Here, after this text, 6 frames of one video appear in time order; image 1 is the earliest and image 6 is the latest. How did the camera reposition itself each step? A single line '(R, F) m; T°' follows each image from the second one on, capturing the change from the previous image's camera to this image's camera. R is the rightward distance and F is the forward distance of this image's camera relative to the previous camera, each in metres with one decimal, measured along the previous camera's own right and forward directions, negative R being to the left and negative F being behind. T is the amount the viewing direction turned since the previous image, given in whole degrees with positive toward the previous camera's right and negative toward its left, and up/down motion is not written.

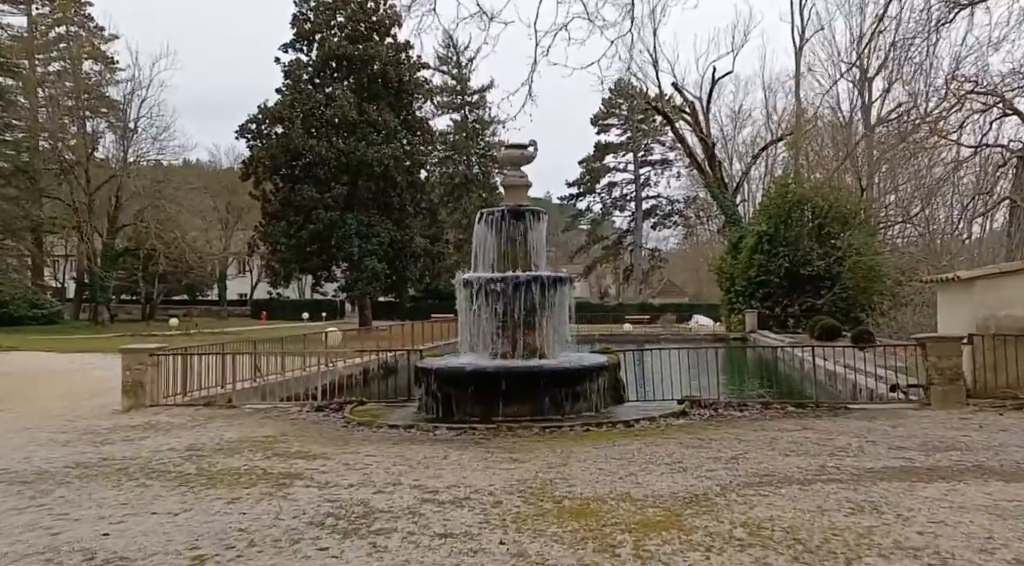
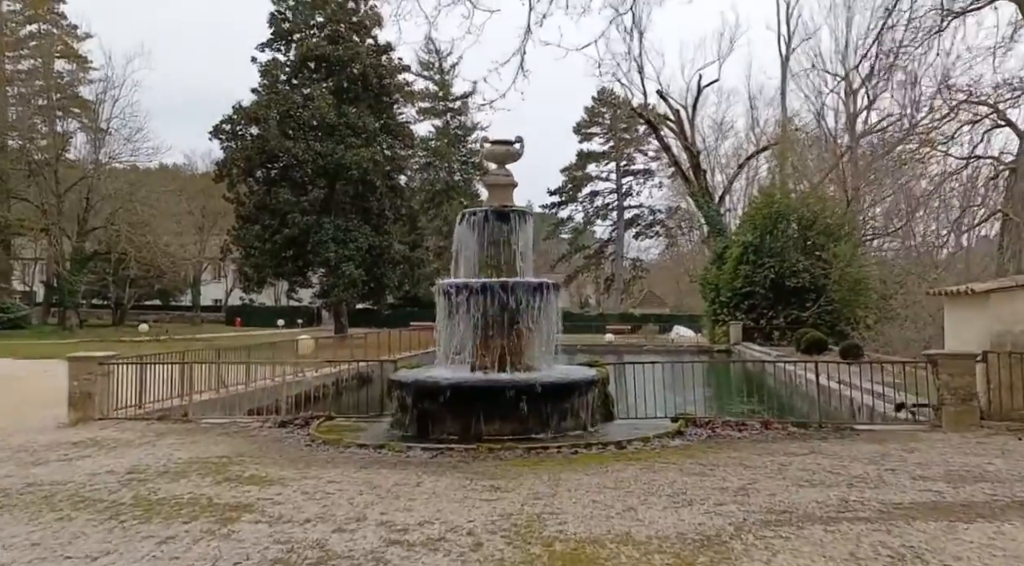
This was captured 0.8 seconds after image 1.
(0.0, +0.7) m; +2°
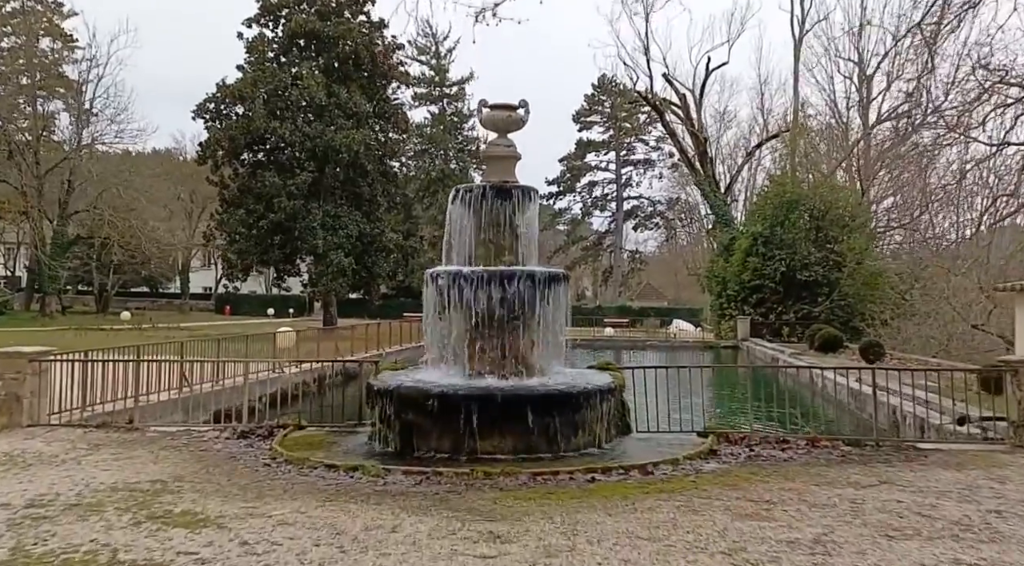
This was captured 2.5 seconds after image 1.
(-0.1, +1.3) m; 0°
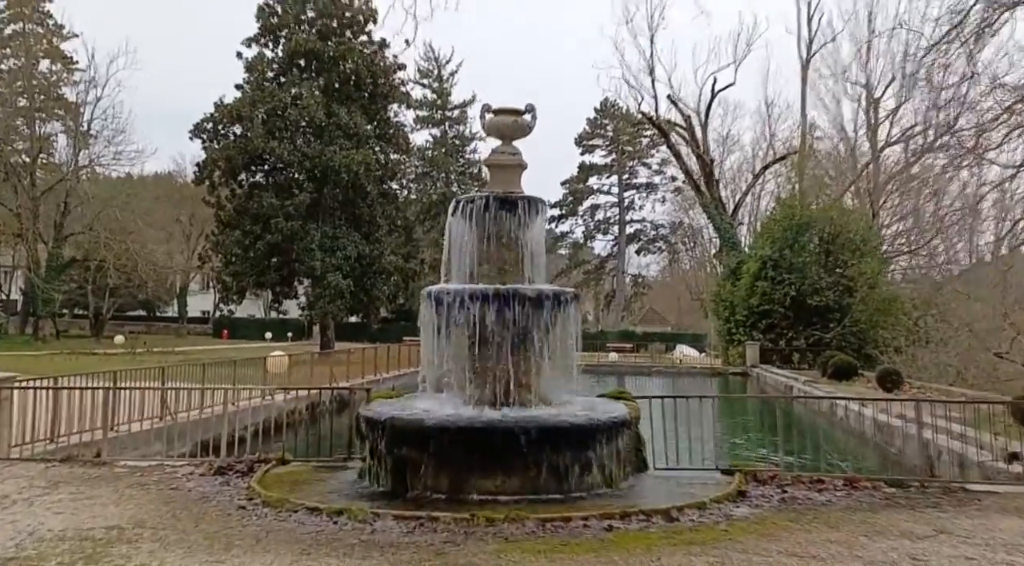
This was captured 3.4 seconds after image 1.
(0.0, +0.6) m; 0°
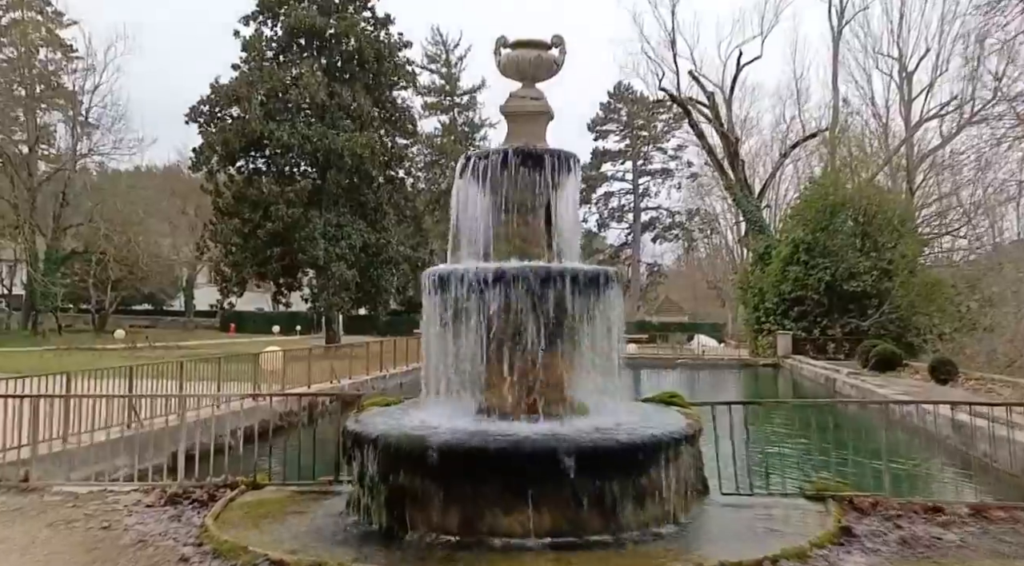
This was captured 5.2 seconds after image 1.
(-0.1, +1.4) m; -1°
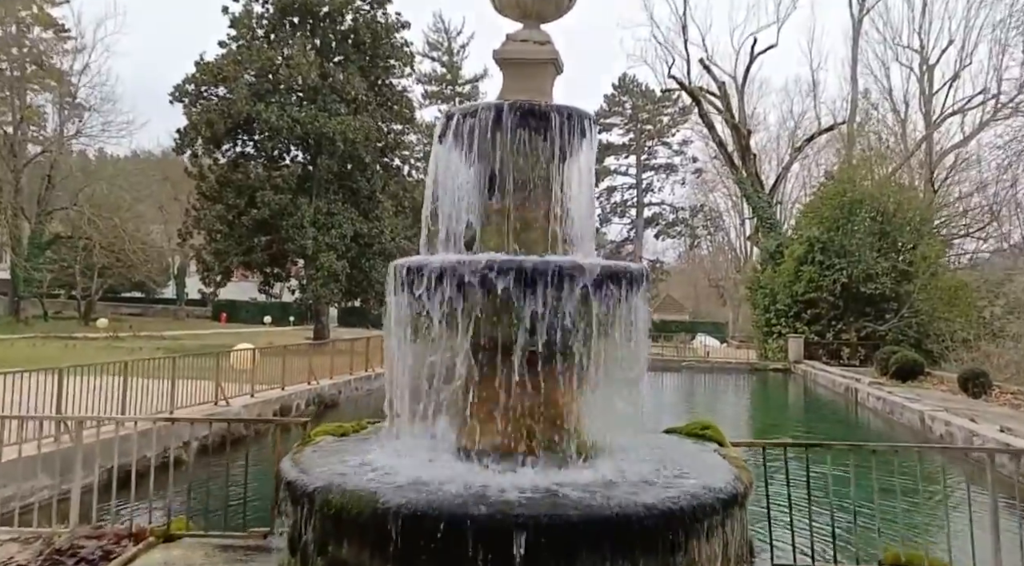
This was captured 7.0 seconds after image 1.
(0.0, +1.2) m; 0°
